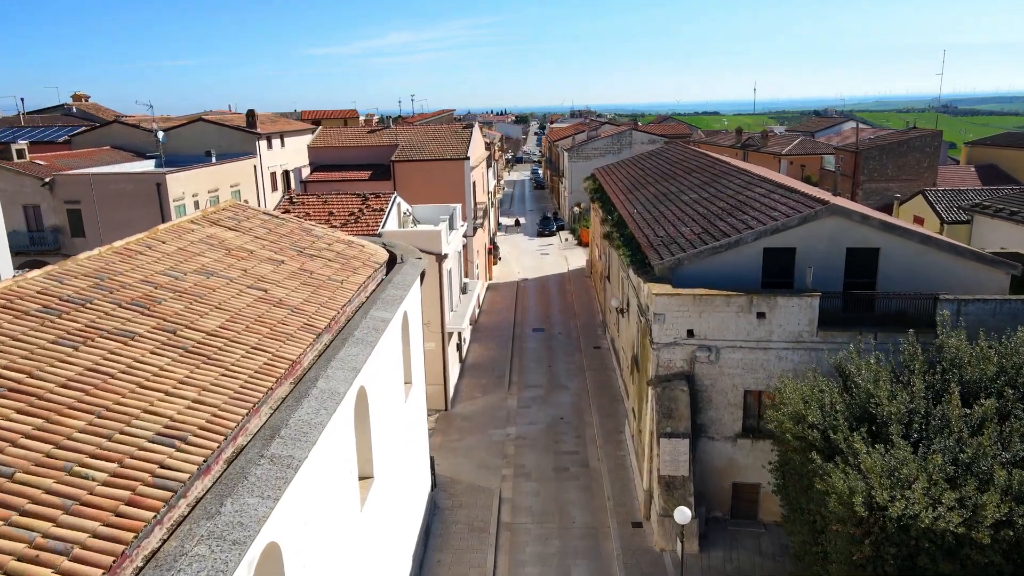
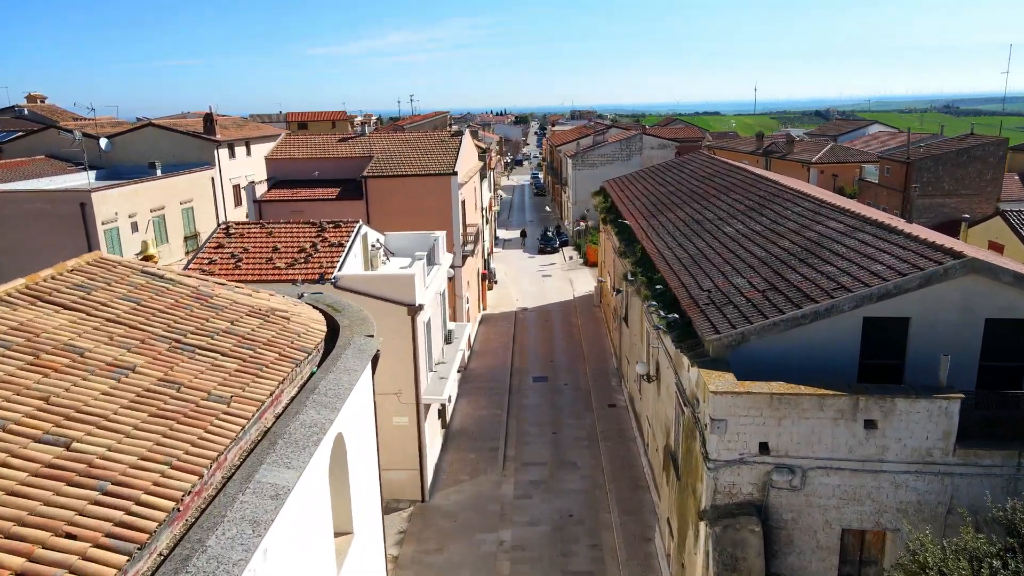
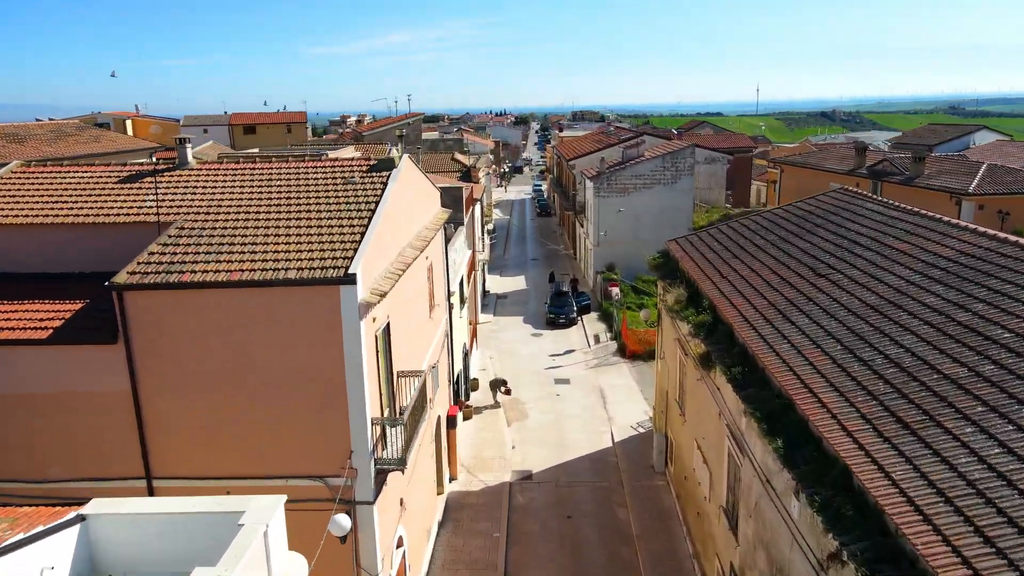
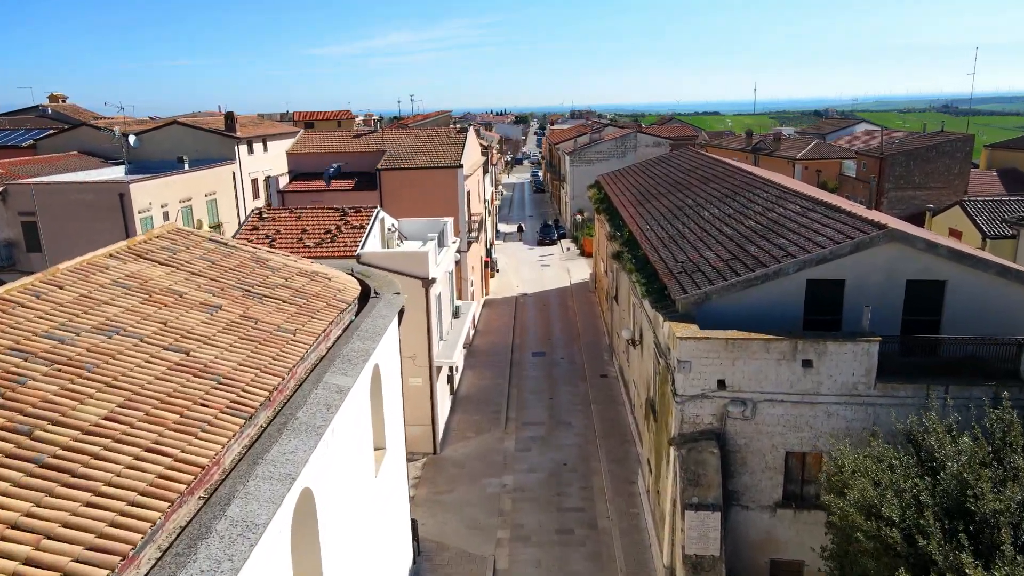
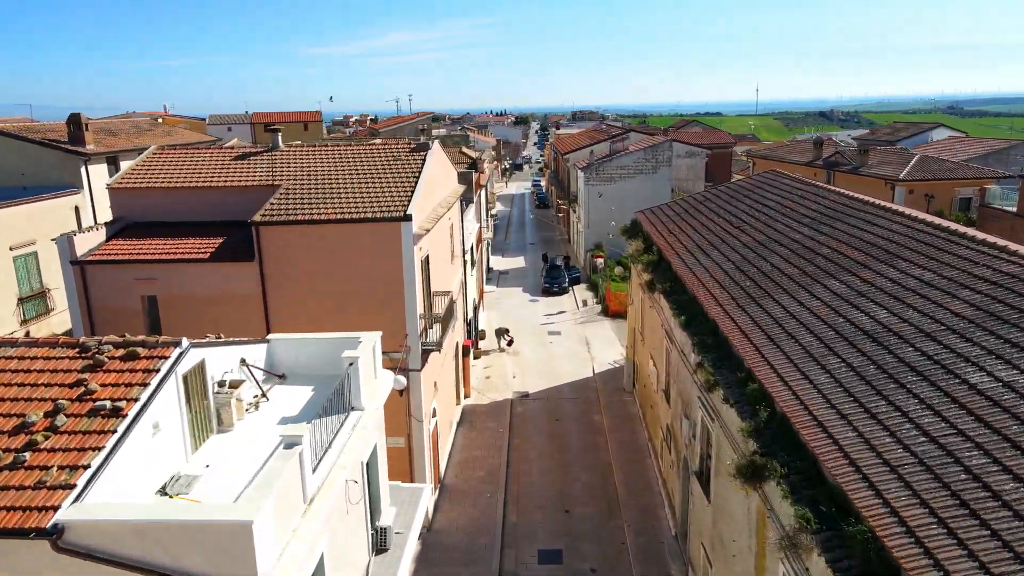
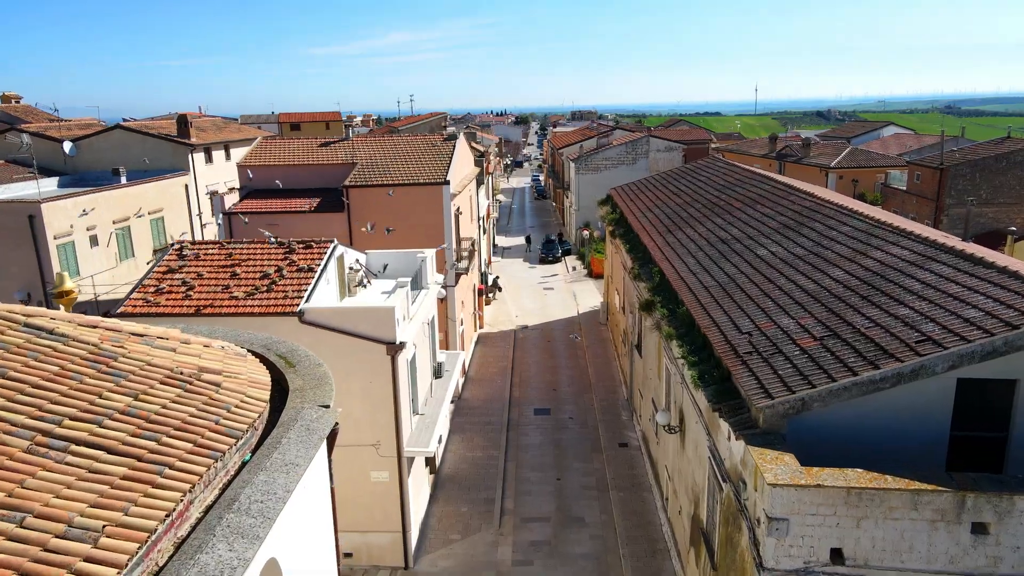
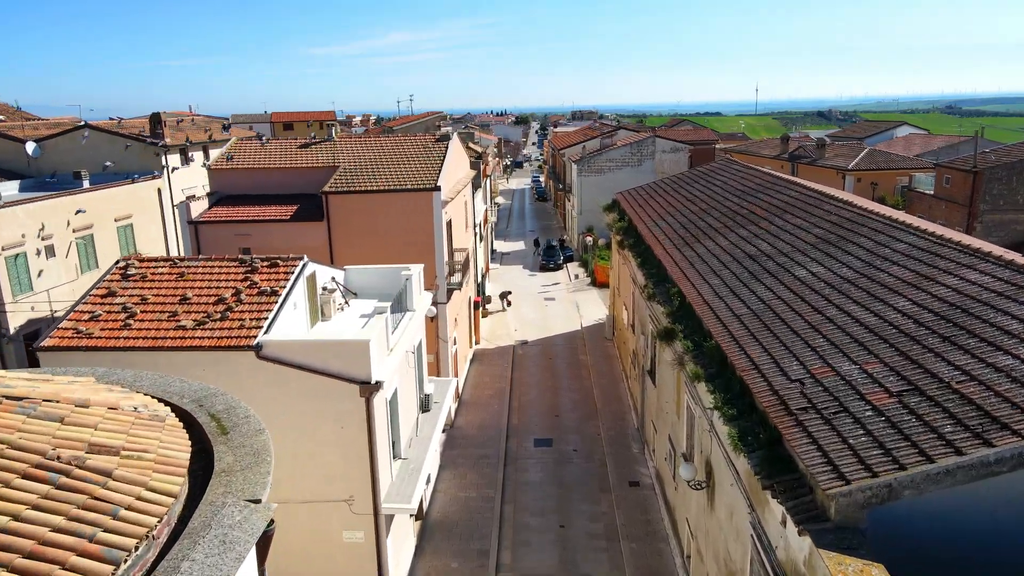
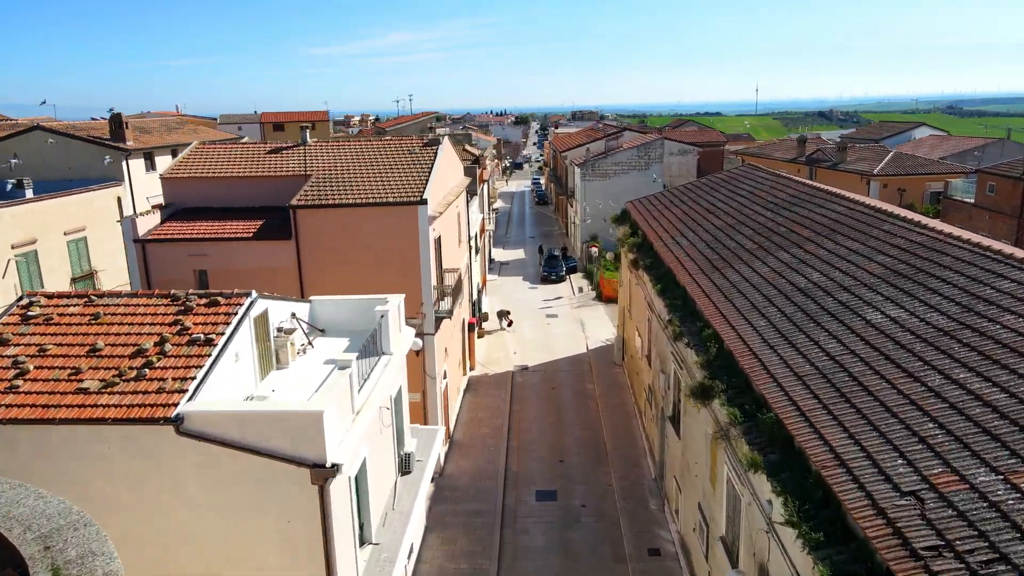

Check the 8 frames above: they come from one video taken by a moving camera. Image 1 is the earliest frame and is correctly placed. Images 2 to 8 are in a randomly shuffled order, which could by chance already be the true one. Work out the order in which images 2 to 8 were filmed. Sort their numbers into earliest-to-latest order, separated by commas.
4, 2, 6, 7, 8, 5, 3
